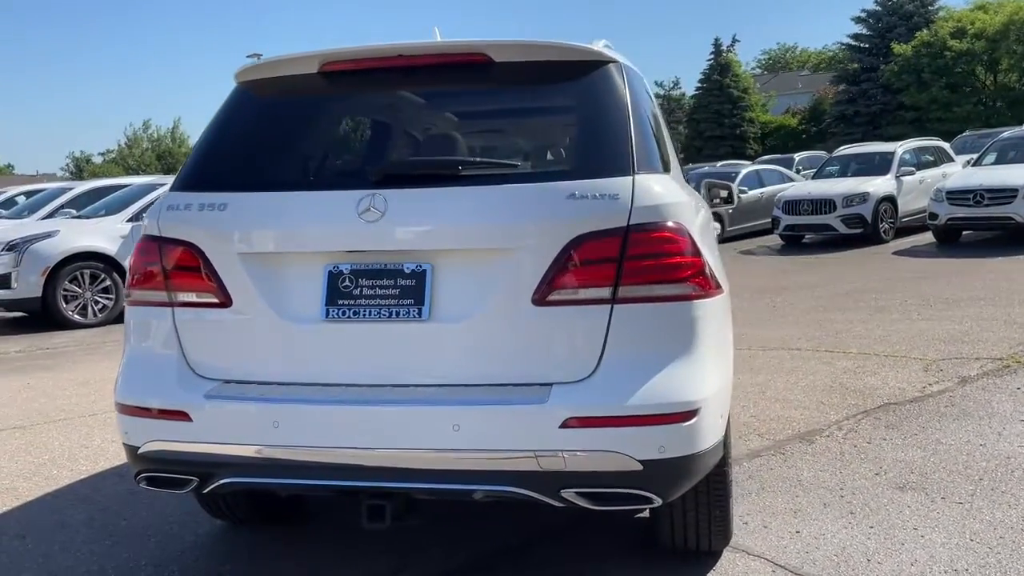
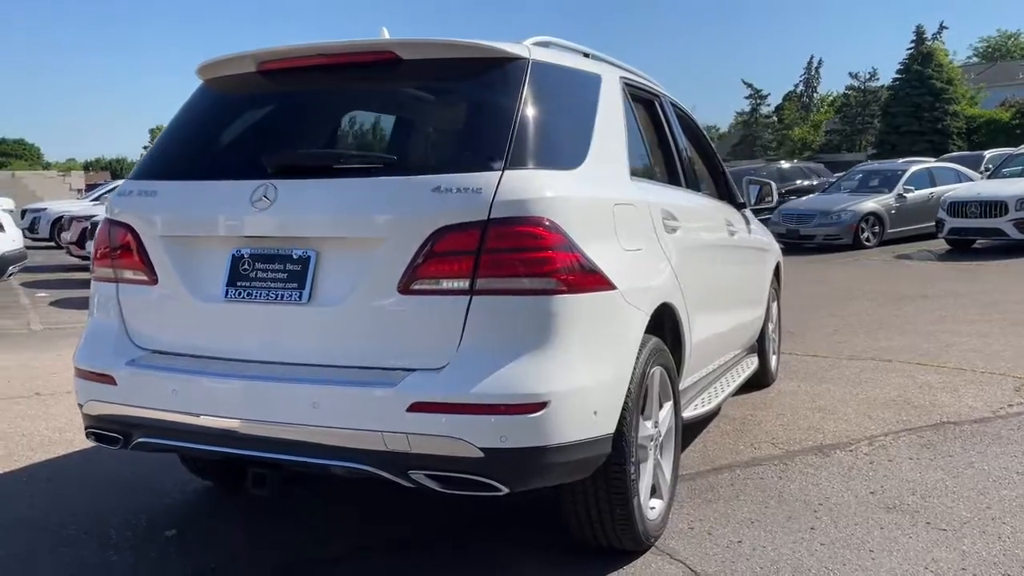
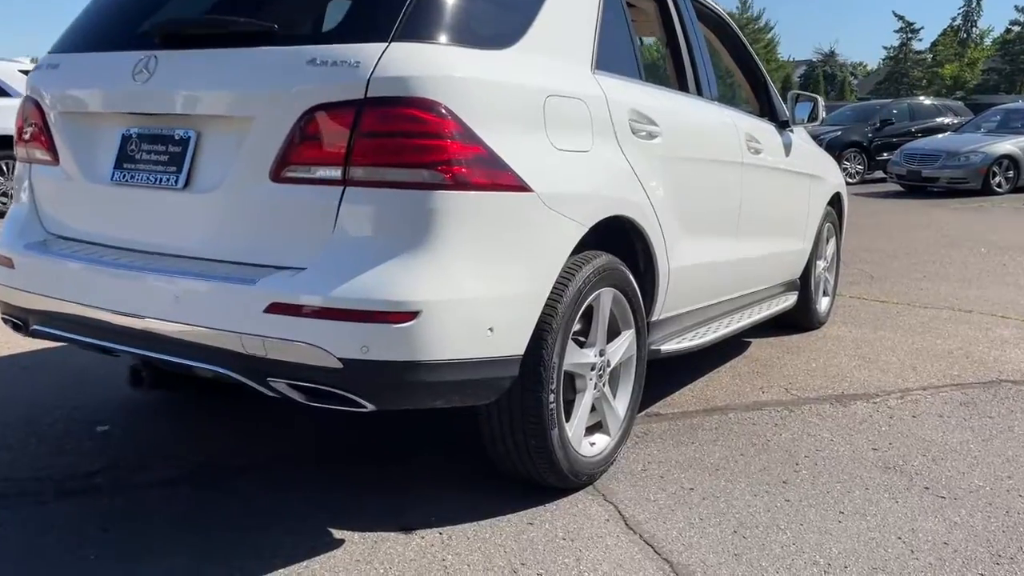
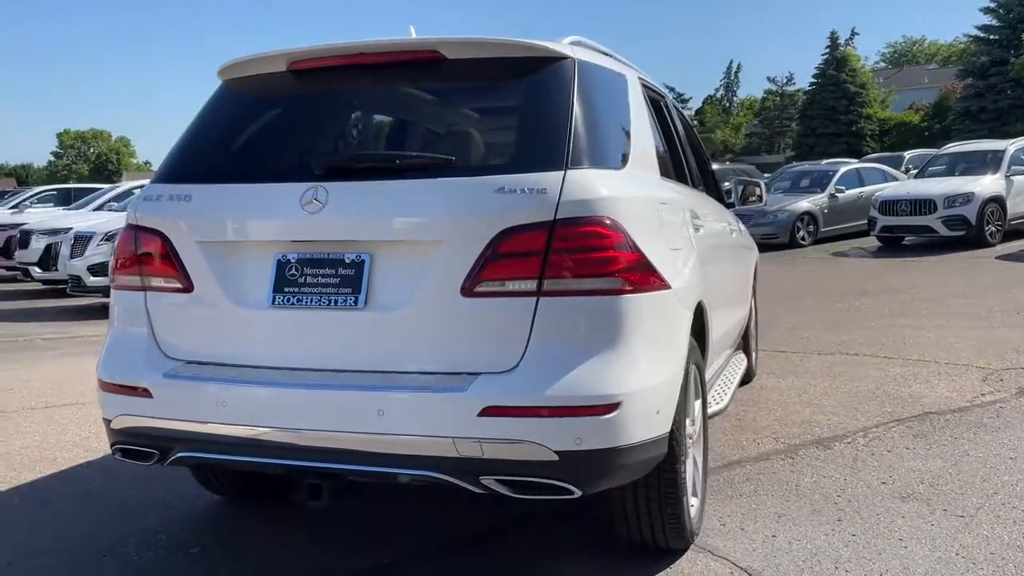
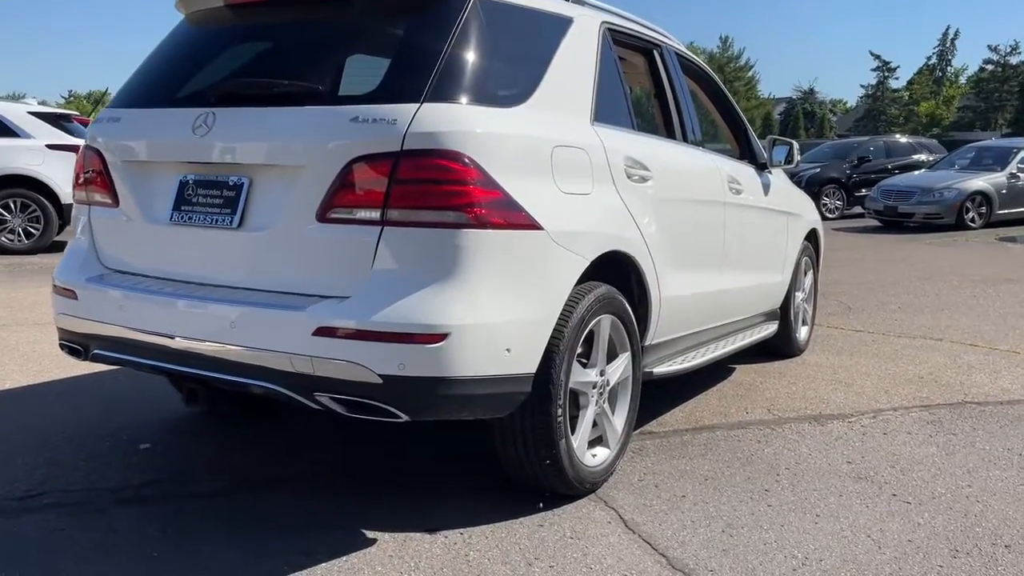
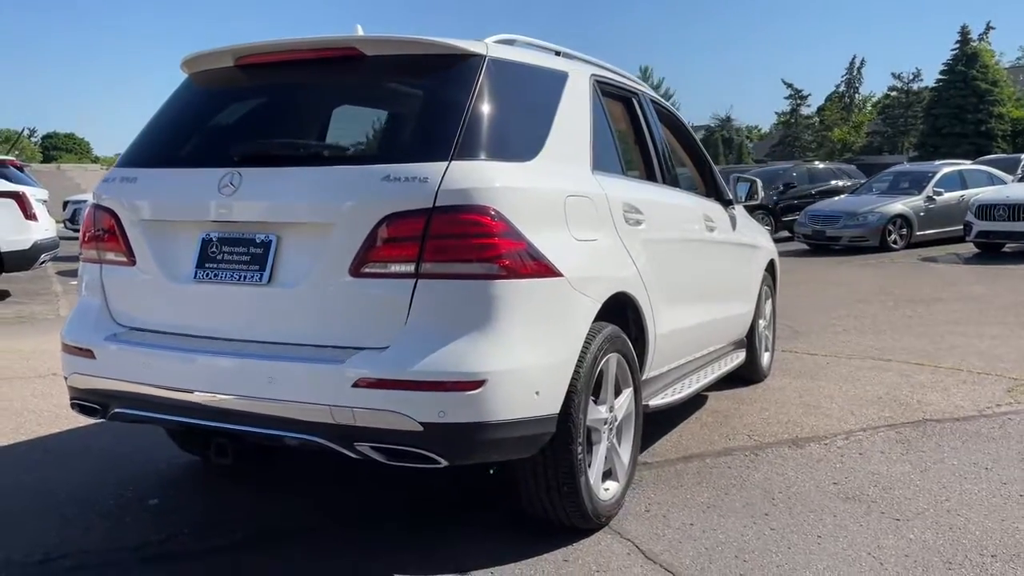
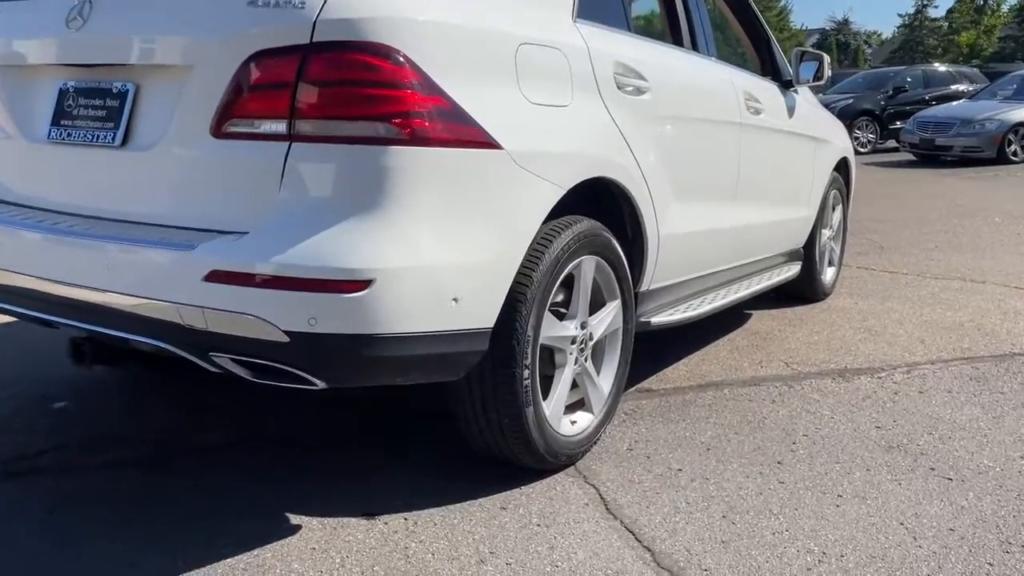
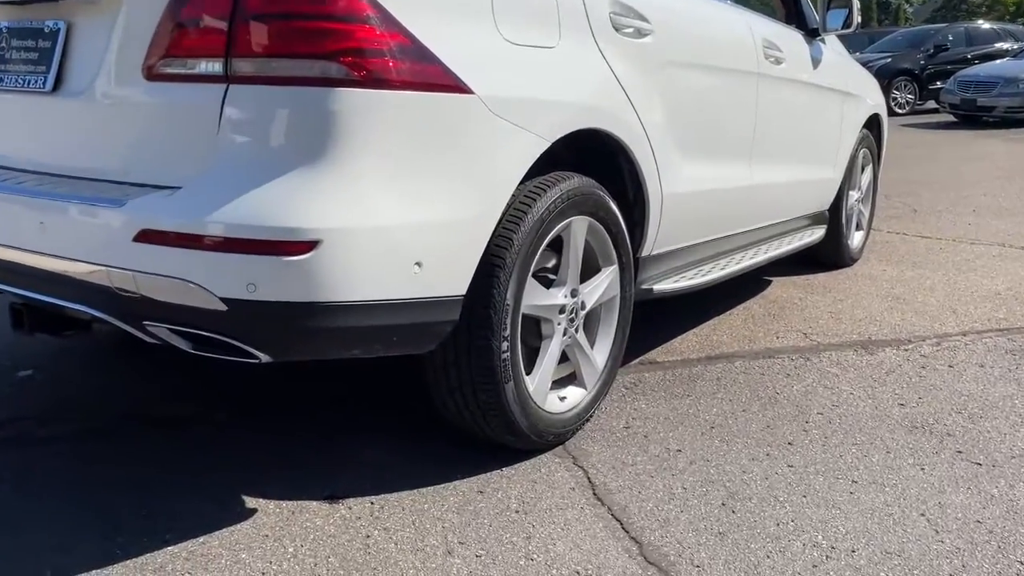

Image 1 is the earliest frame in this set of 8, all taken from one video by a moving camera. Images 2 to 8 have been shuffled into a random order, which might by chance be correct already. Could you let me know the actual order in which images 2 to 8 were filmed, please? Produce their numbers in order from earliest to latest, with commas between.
4, 2, 6, 5, 3, 7, 8
